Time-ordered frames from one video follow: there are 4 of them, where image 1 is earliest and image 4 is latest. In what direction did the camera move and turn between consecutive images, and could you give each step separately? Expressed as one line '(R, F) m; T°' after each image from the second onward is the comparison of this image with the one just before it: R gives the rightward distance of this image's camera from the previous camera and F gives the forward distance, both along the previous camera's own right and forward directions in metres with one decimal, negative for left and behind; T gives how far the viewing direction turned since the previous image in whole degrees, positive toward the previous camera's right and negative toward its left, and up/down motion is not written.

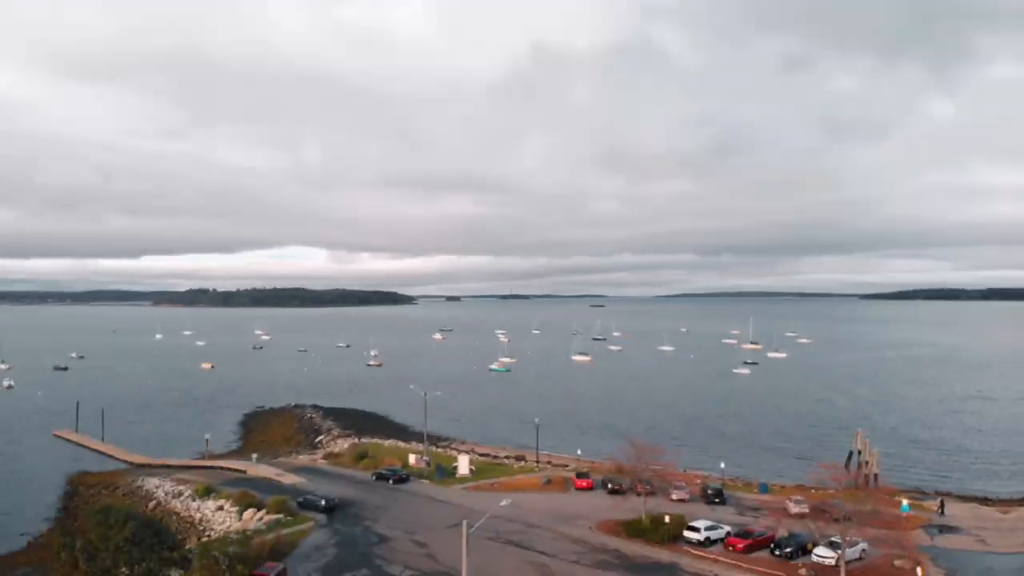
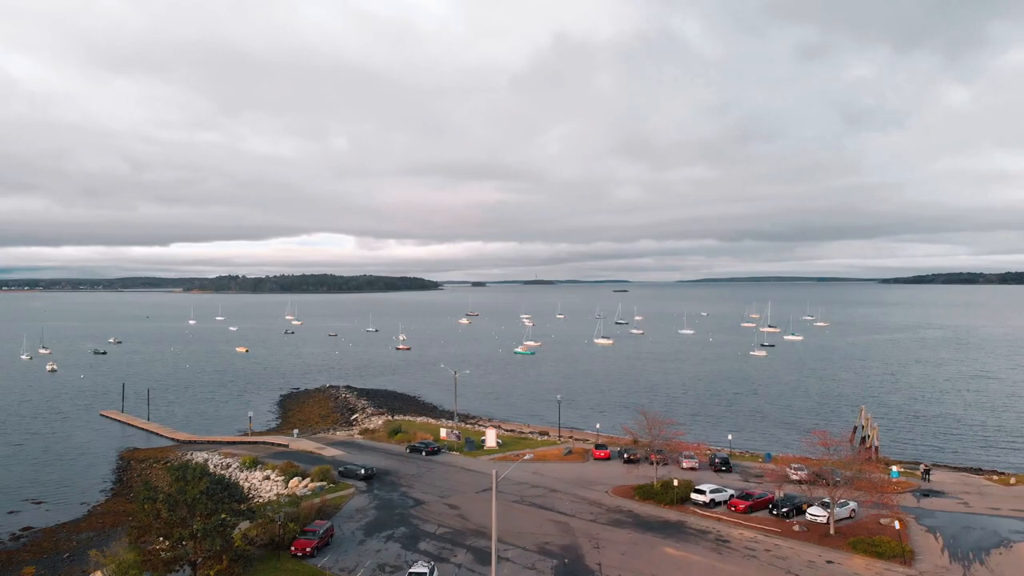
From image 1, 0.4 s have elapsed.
(0.0, -2.4) m; -2°
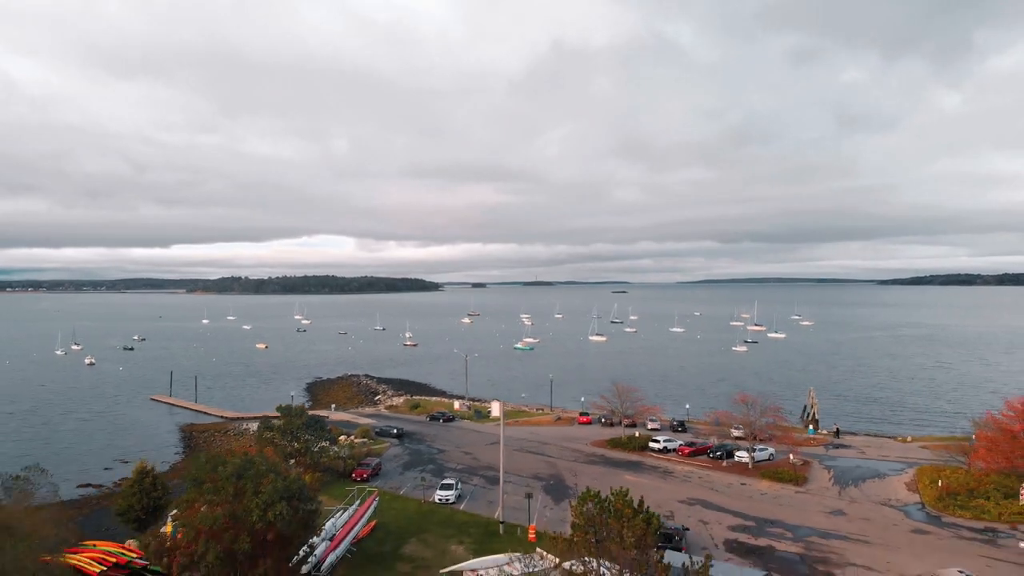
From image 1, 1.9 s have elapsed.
(-0.1, -8.5) m; 0°
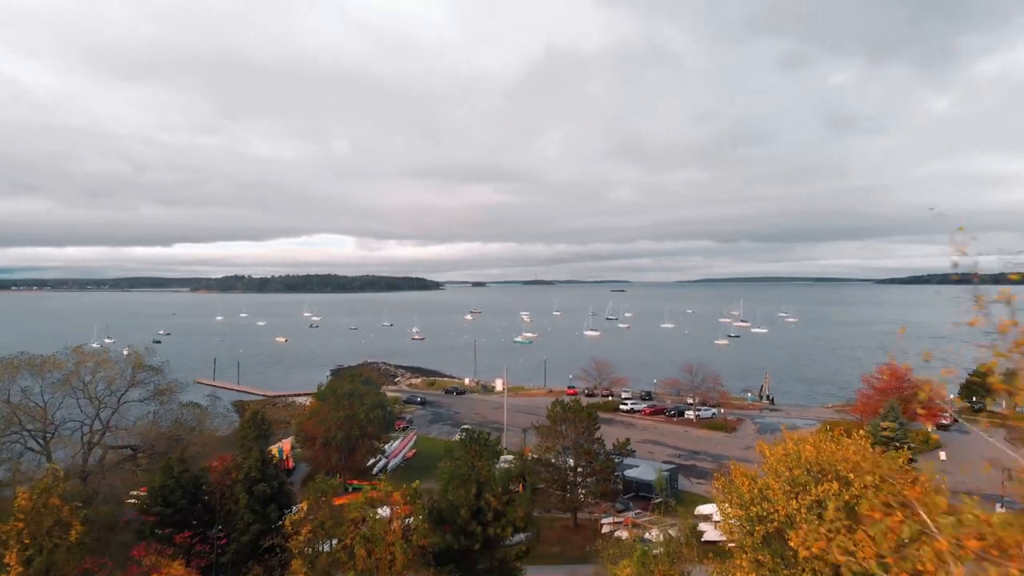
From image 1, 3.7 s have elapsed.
(-0.1, -10.0) m; 0°
